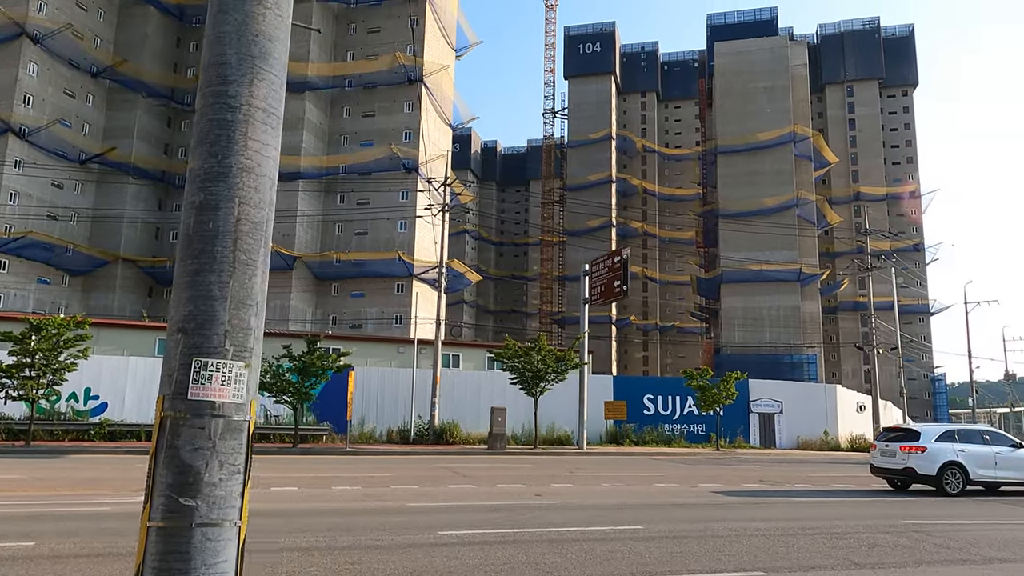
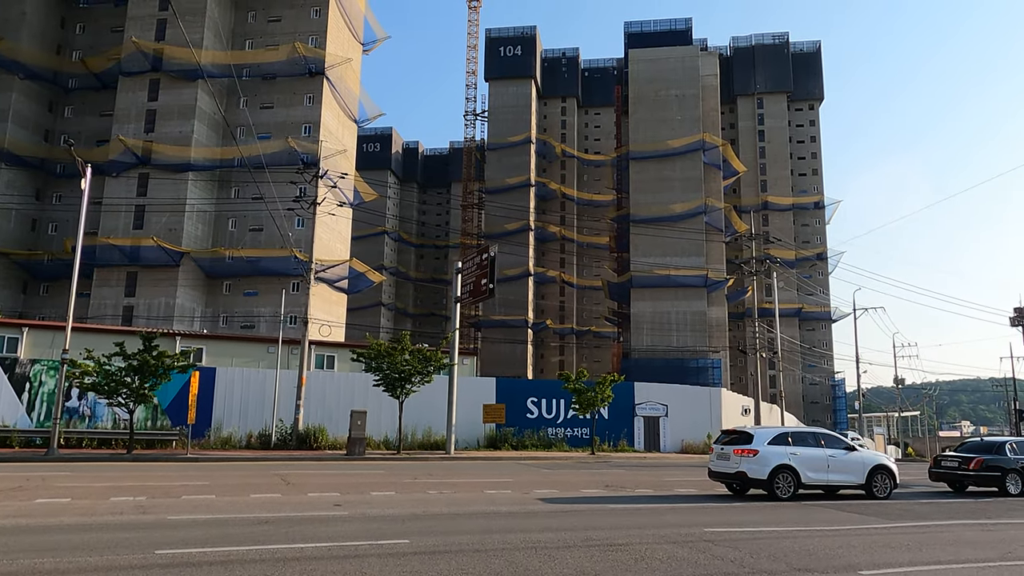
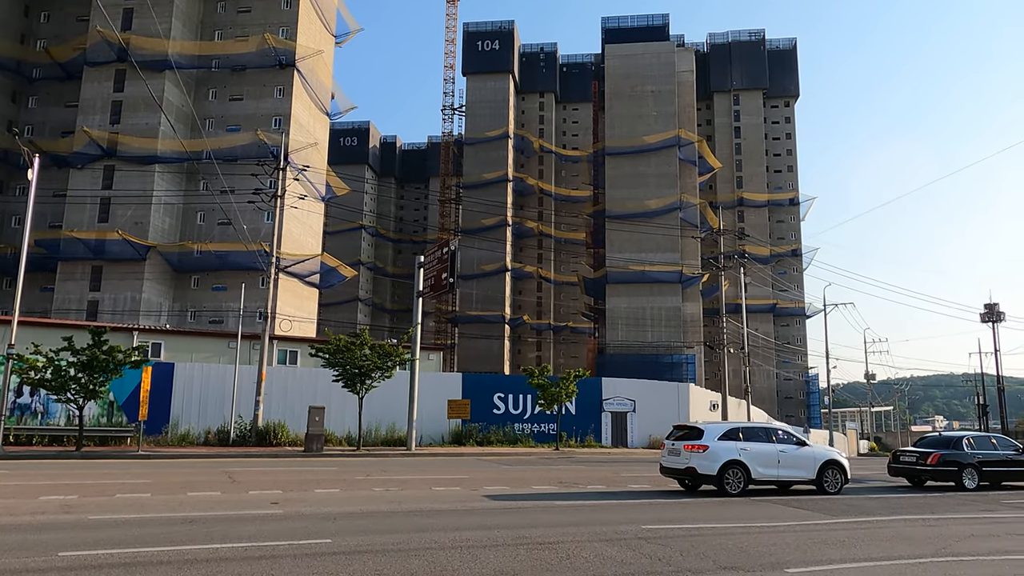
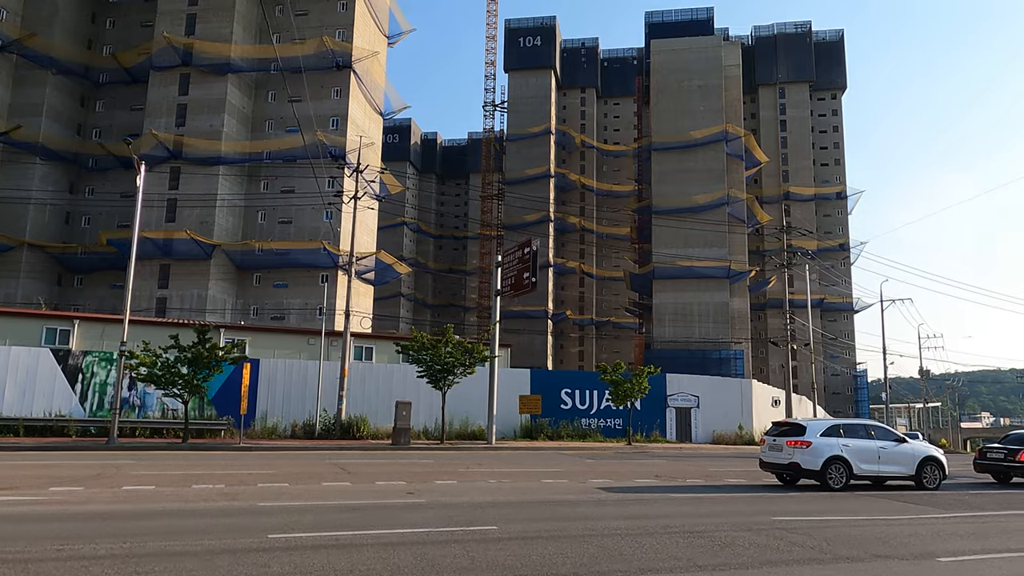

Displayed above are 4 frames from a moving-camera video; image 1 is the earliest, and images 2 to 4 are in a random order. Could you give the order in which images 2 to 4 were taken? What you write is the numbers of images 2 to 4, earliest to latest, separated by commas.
4, 2, 3
